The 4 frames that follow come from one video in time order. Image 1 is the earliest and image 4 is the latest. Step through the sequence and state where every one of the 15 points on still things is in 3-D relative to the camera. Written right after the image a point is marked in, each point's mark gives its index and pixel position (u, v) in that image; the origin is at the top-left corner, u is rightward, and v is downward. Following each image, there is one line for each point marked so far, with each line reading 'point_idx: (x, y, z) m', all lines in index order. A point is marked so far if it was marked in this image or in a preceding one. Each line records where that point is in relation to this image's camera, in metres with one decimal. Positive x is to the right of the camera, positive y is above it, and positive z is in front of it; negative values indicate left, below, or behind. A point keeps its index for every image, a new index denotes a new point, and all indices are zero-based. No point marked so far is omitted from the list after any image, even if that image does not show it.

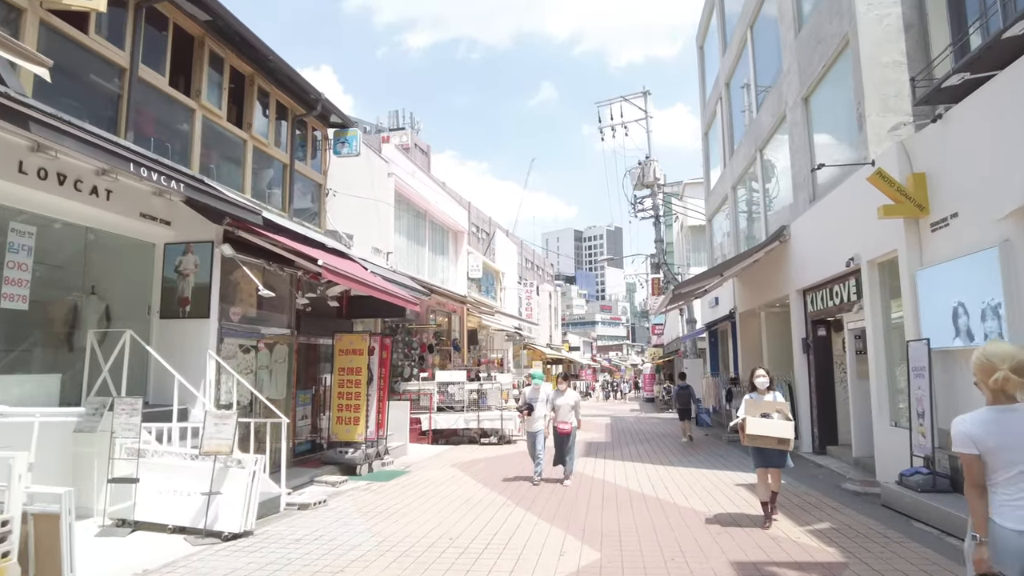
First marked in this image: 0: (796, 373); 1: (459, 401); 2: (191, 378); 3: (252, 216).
0: (+4.9, -1.5, +11.0) m
1: (-1.2, -2.6, +14.3) m
2: (-3.8, -1.1, +7.5) m
3: (-3.2, +0.9, +7.8) m
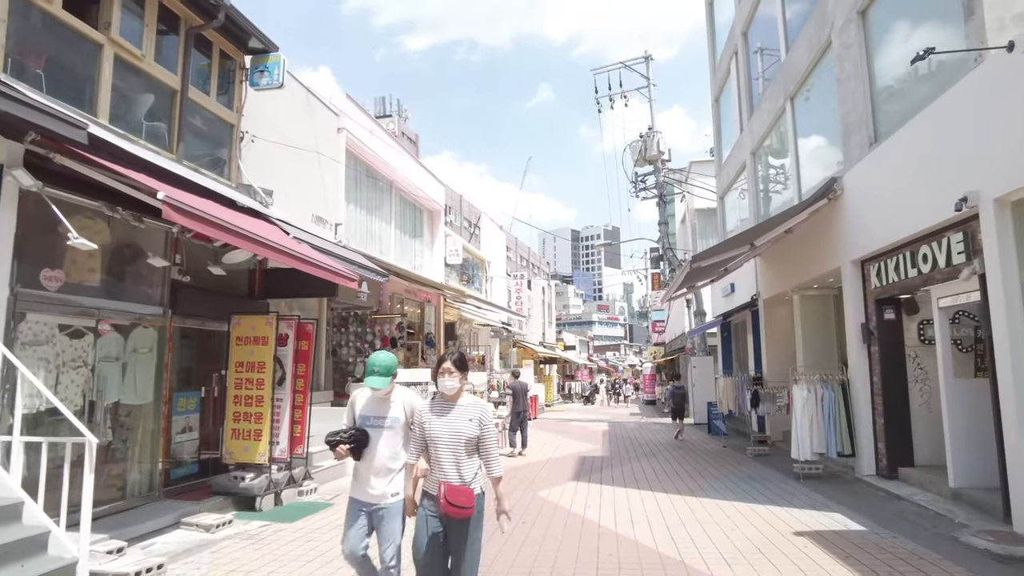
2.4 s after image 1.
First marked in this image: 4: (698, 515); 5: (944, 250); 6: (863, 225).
0: (+4.5, -1.1, +8.3) m
1: (-1.7, -2.2, +11.6) m
2: (-4.2, -0.6, +4.8) m
3: (-3.6, +1.3, +5.1) m
4: (+1.9, -2.3, +6.5) m
5: (+4.3, +0.4, +6.3) m
6: (+4.5, +0.8, +8.2) m
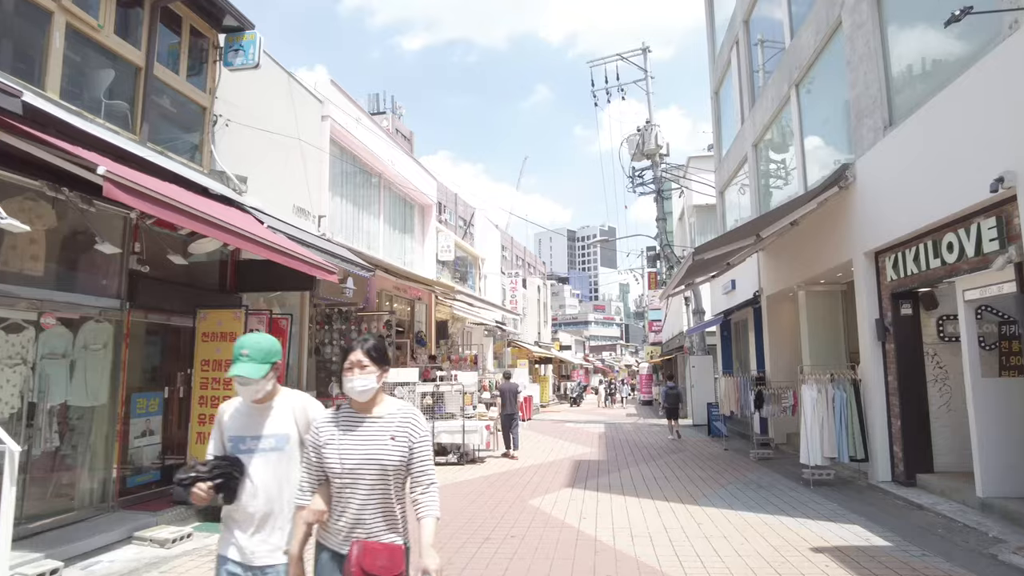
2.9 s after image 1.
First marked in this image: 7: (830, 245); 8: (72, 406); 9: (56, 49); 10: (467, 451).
0: (+4.3, -1.0, +7.8) m
1: (-1.8, -2.1, +11.1) m
2: (-4.3, -0.6, +4.3) m
3: (-3.7, +1.4, +4.6) m
4: (+1.8, -2.2, +5.9) m
5: (+4.2, +0.5, +5.8) m
6: (+4.4, +0.9, +7.7) m
7: (+4.5, +0.6, +9.0) m
8: (-4.0, -1.1, +5.8) m
9: (-4.5, +2.4, +6.3) m
10: (-0.8, -2.9, +11.1) m
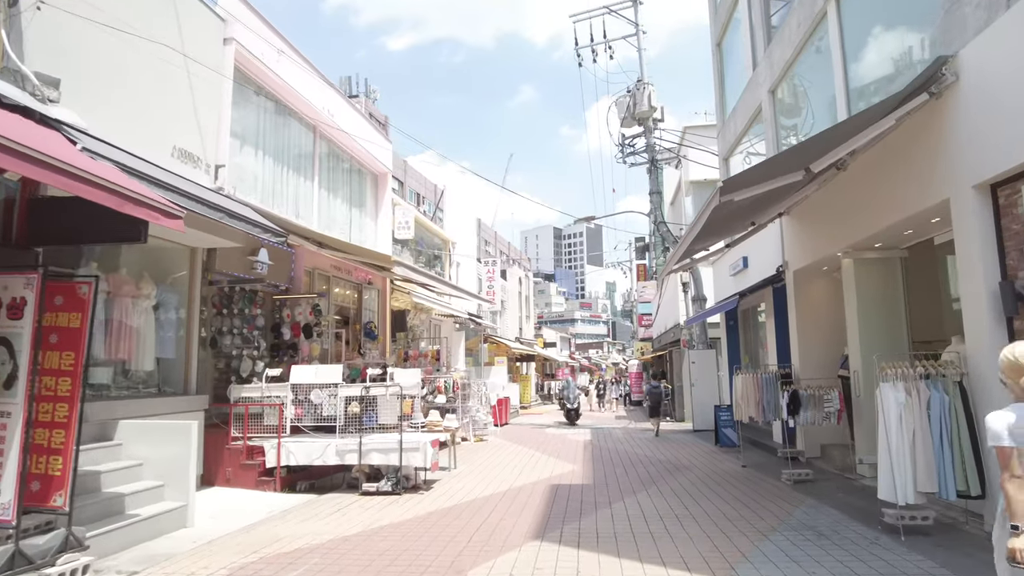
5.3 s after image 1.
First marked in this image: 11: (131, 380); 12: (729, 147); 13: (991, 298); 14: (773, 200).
0: (+3.8, -0.6, +5.2) m
1: (-2.4, -1.7, +8.3) m
2: (-4.8, -0.2, +1.5) m
3: (-4.2, +1.8, +1.8) m
4: (+1.3, -1.8, +3.3) m
5: (+3.7, +0.9, +3.2) m
6: (+3.9, +1.3, +5.1) m
7: (+3.9, +1.0, +6.4) m
8: (-4.5, -0.7, +3.0) m
9: (-5.0, +2.7, +3.5) m
10: (-1.4, -2.5, +8.4) m
11: (-4.5, -1.1, +7.5) m
12: (+5.4, +3.5, +15.8) m
13: (+3.8, -0.1, +5.1) m
14: (+3.1, +1.0, +7.6) m
